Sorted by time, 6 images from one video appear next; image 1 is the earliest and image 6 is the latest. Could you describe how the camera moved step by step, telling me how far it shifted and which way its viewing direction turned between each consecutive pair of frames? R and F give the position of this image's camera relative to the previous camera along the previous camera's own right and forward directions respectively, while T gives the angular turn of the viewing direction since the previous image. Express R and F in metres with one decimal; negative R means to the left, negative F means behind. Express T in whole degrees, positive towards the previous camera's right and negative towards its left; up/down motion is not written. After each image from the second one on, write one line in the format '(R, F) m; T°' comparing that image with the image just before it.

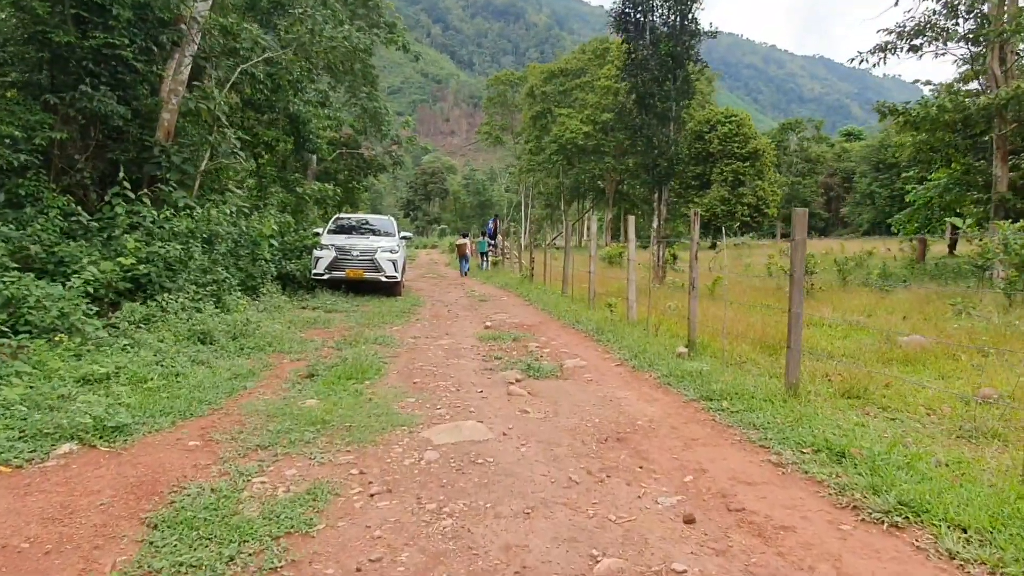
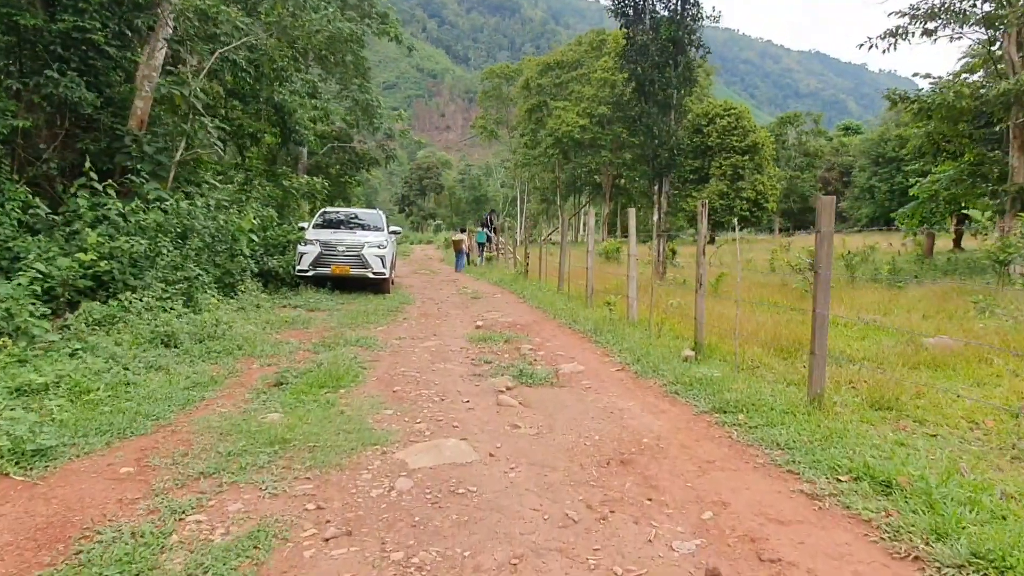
(0.0, +0.6) m; 0°
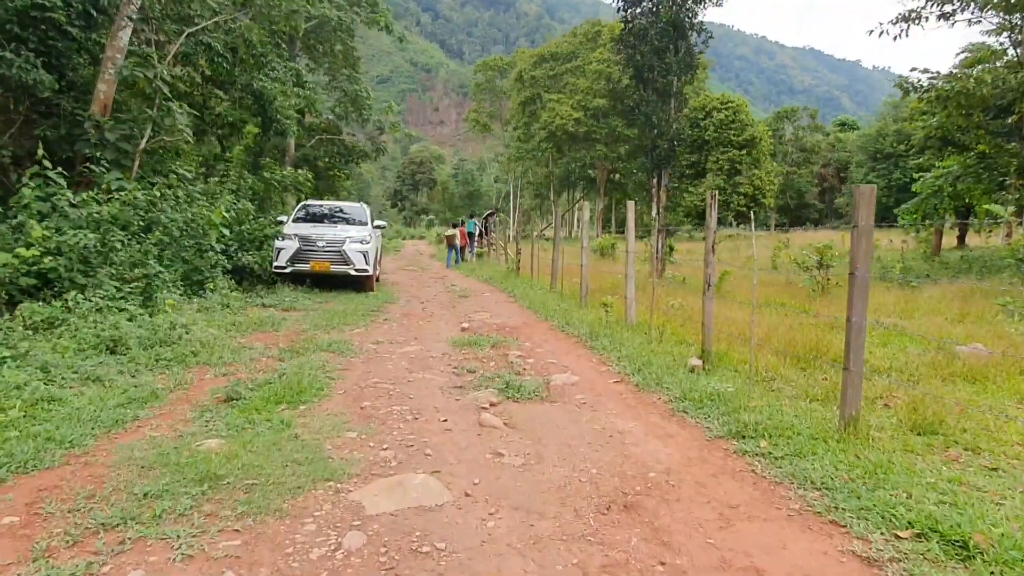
(+0.1, +0.6) m; 0°
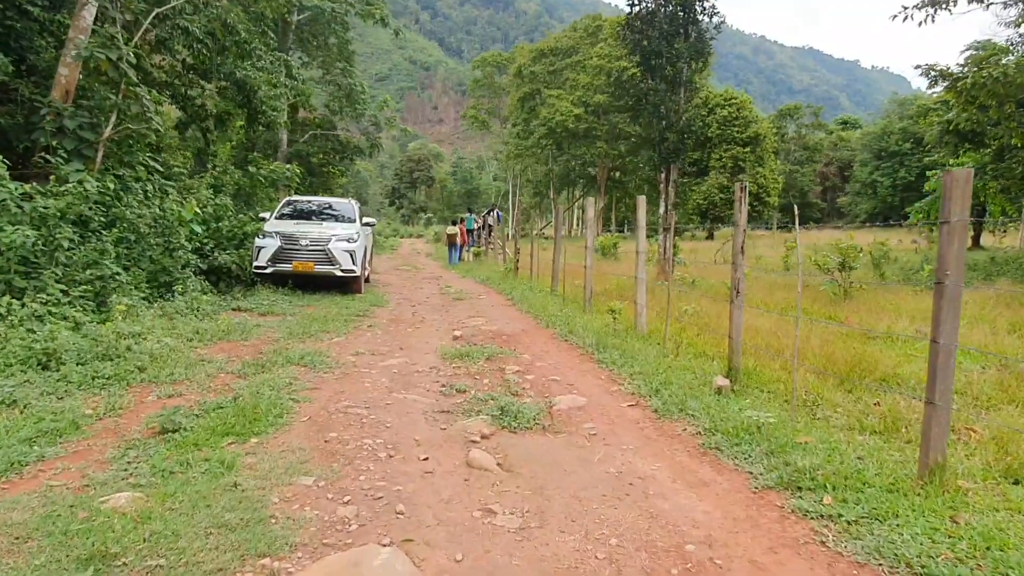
(0.0, +0.8) m; 0°
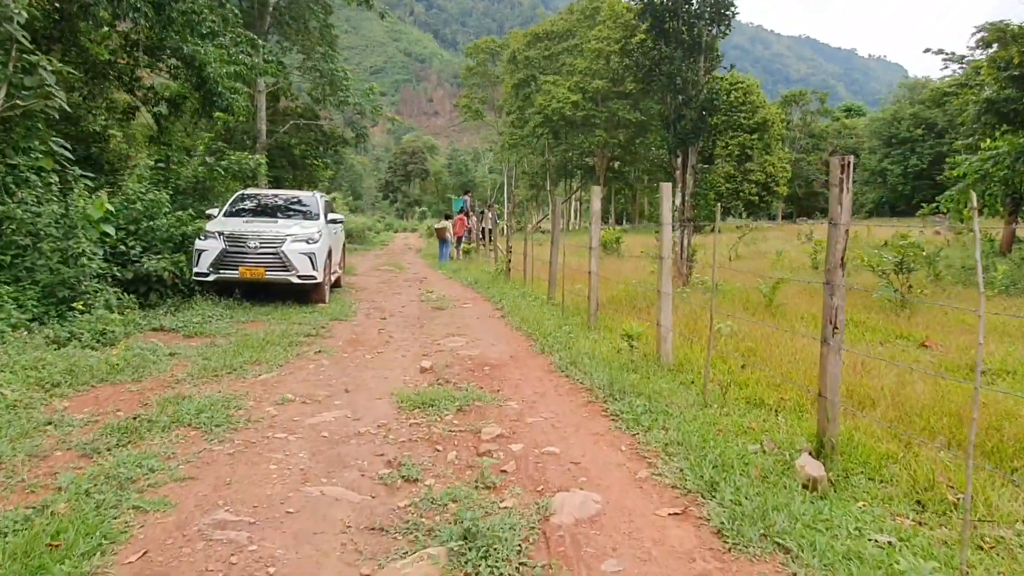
(+0.1, +1.7) m; 0°
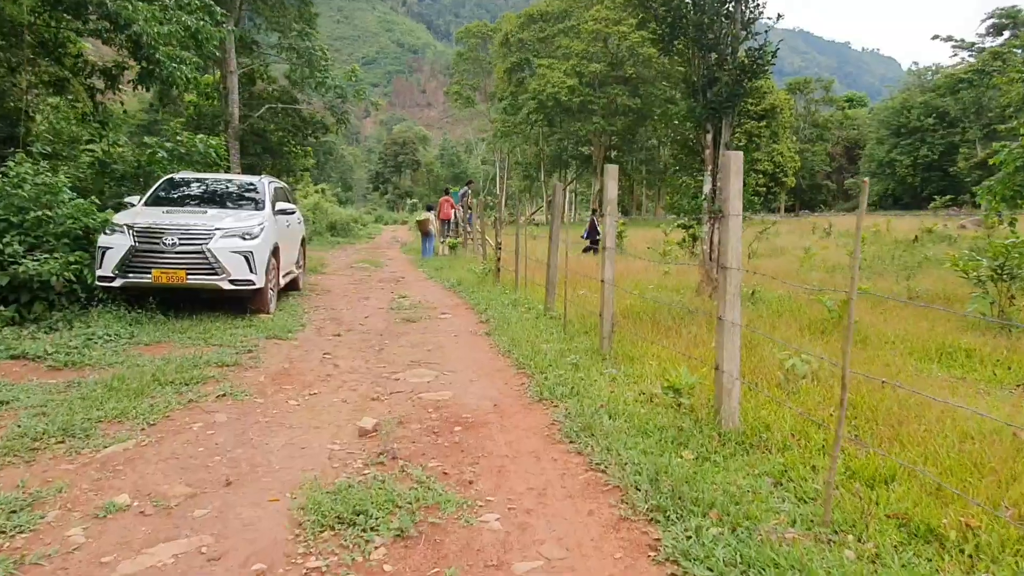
(0.0, +1.8) m; +1°
